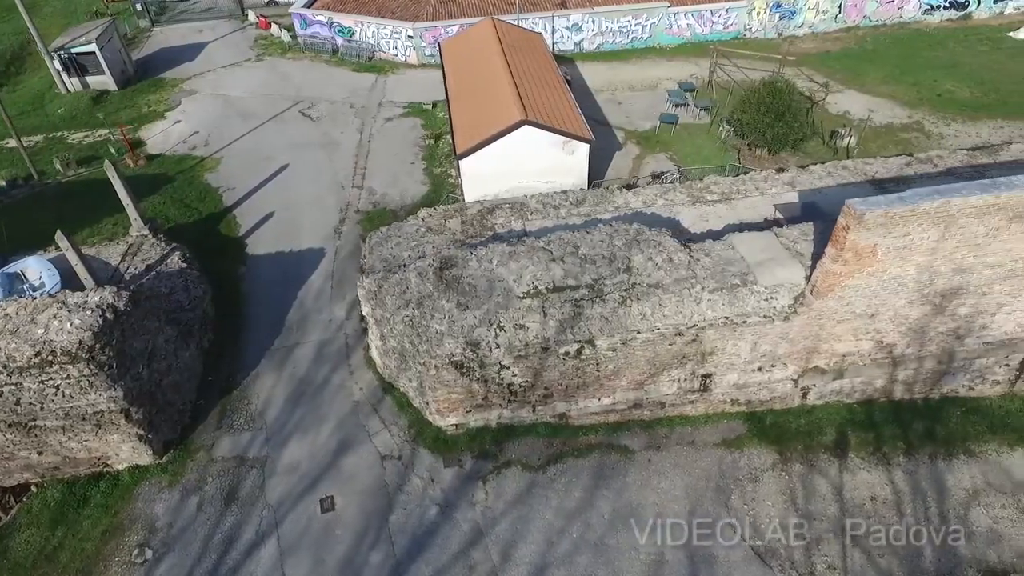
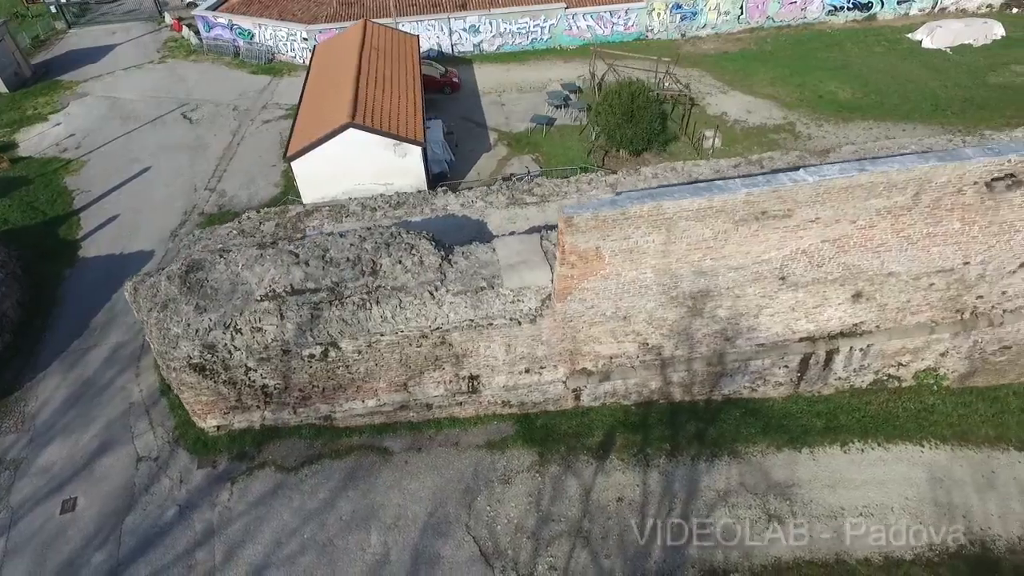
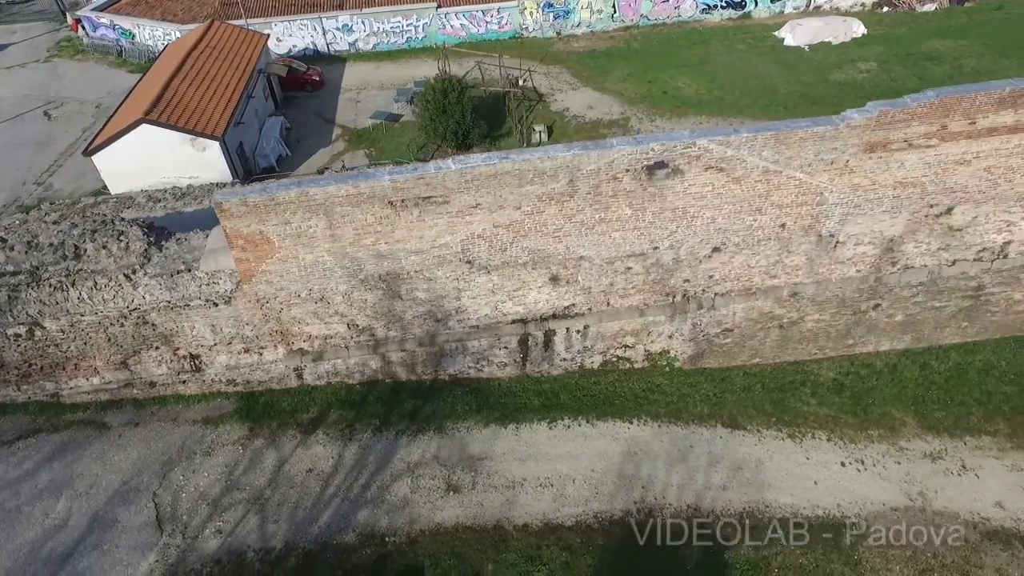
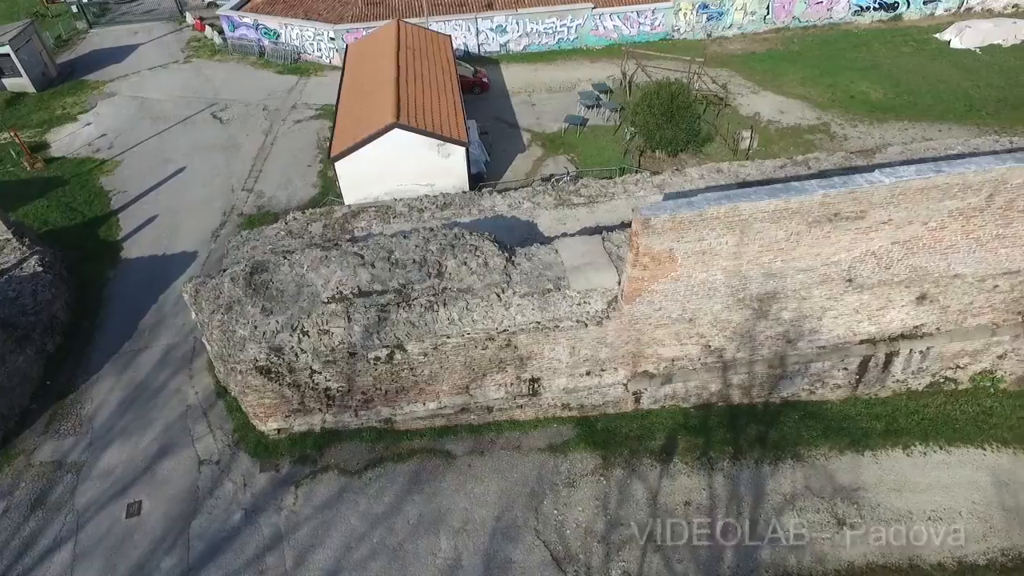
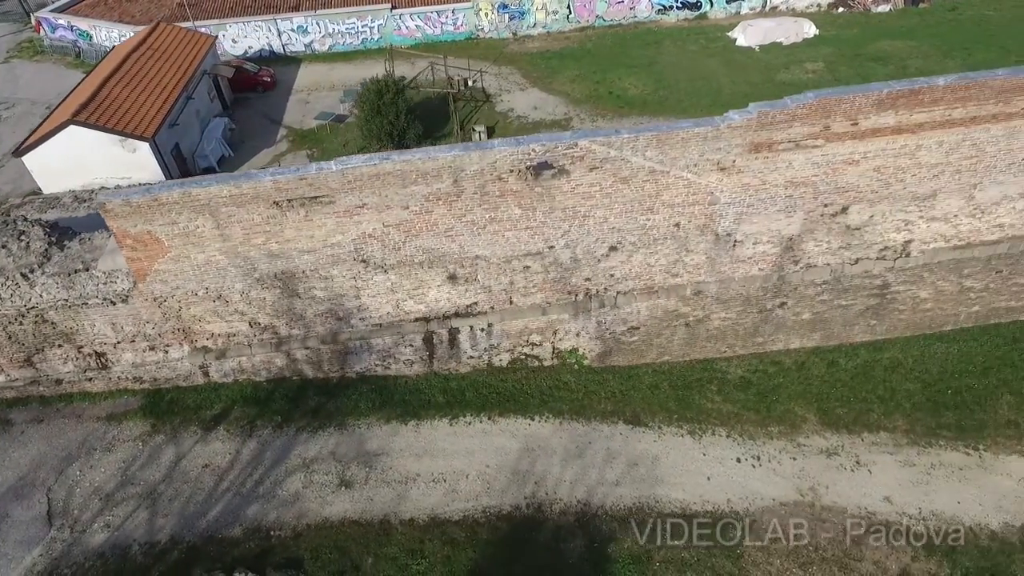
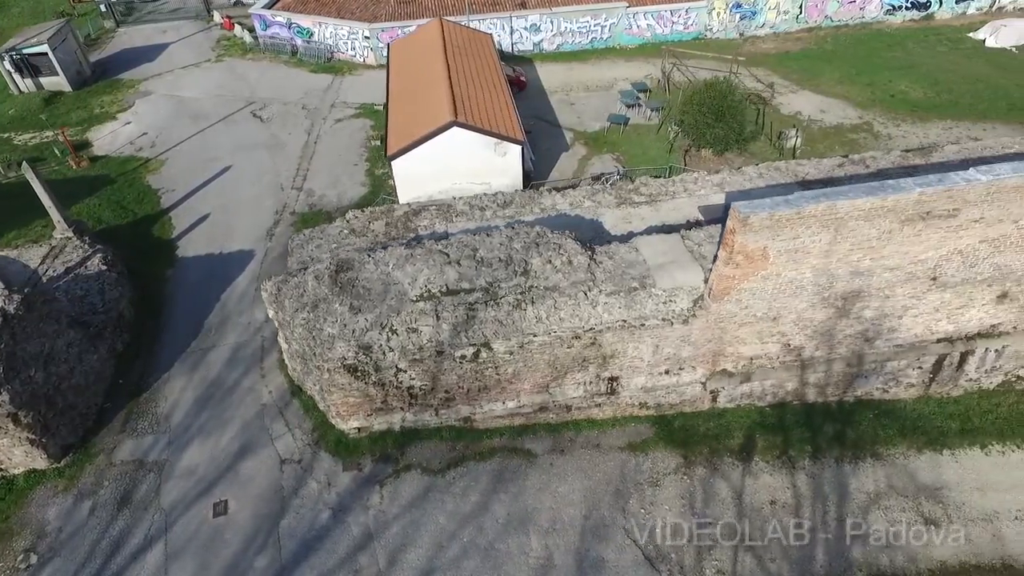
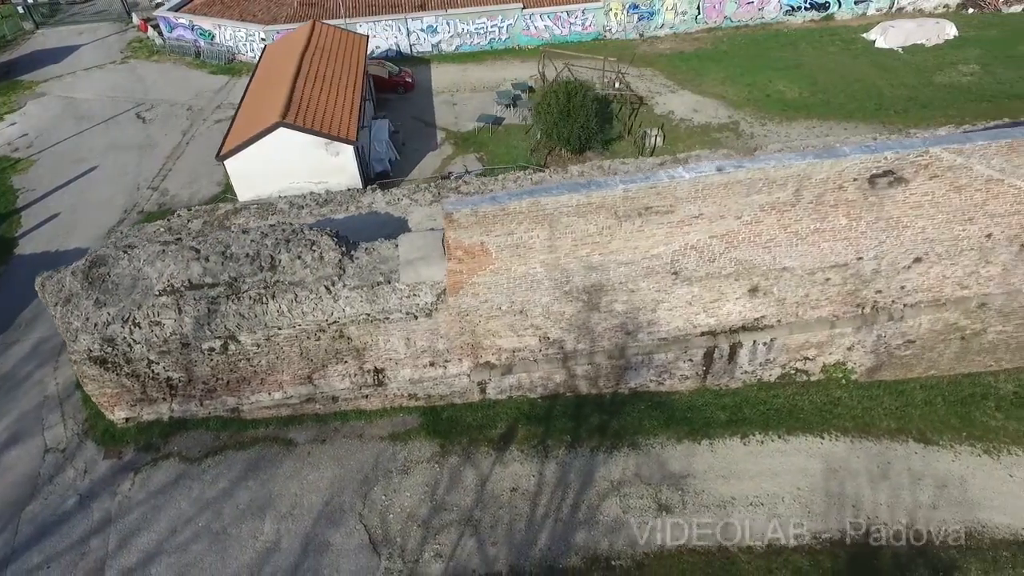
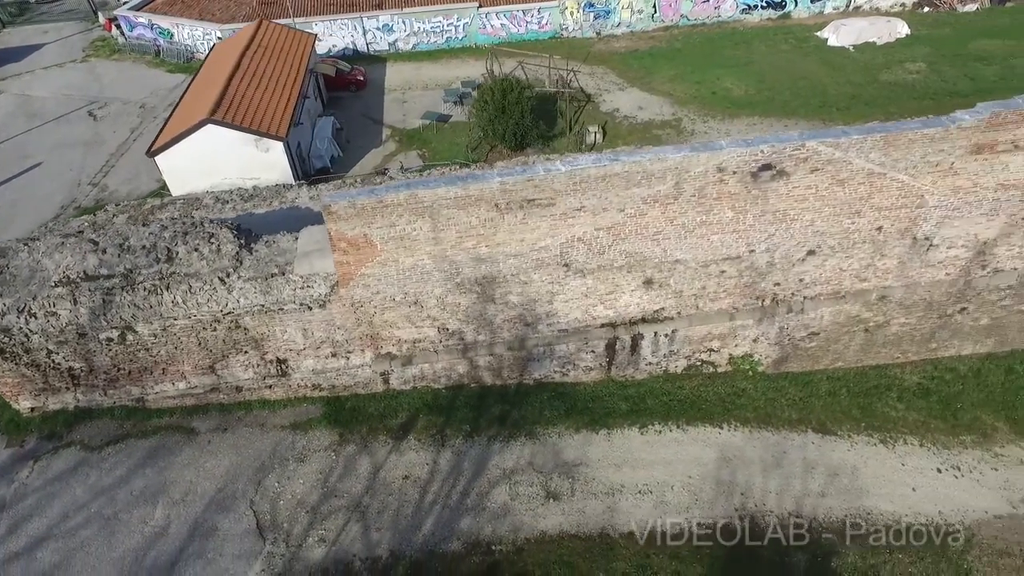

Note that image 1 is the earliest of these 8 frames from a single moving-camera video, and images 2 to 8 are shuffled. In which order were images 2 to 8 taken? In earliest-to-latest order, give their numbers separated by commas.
6, 4, 2, 7, 8, 3, 5
